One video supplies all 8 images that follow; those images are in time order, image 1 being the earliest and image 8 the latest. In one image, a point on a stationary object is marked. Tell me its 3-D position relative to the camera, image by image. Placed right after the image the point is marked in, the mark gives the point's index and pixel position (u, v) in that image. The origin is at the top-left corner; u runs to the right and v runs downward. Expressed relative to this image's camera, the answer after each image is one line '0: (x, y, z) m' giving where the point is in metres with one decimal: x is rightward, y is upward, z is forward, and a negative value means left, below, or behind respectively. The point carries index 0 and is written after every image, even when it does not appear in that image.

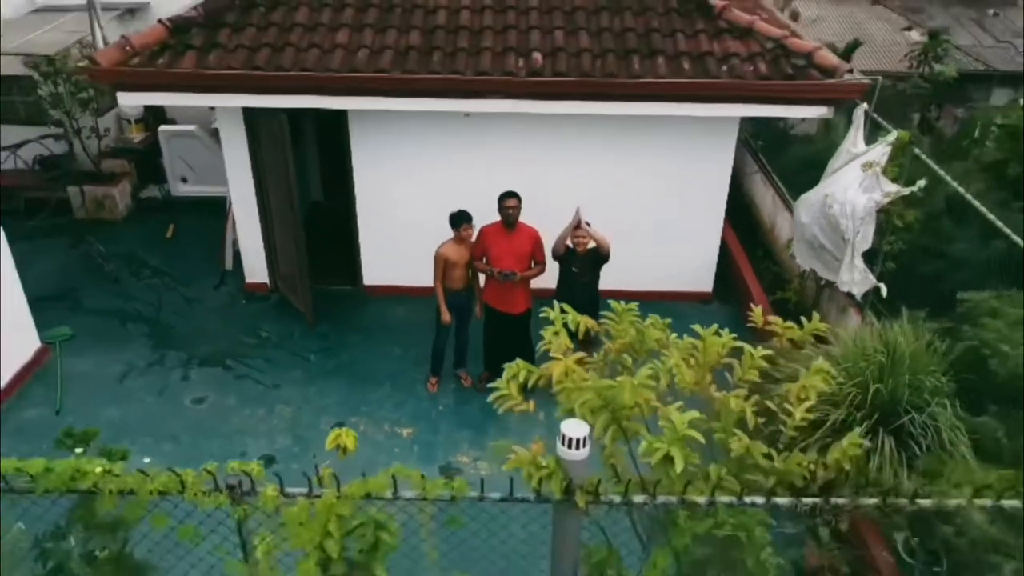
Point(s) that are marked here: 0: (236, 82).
0: (-0.7, +0.6, +2.2) m
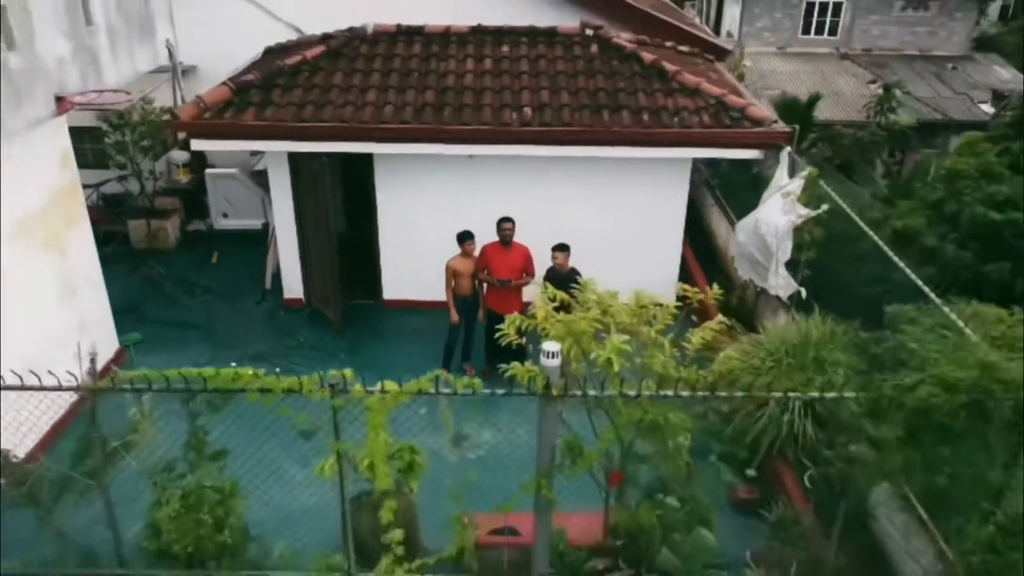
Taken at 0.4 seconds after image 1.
0: (-0.8, +0.5, +2.7) m
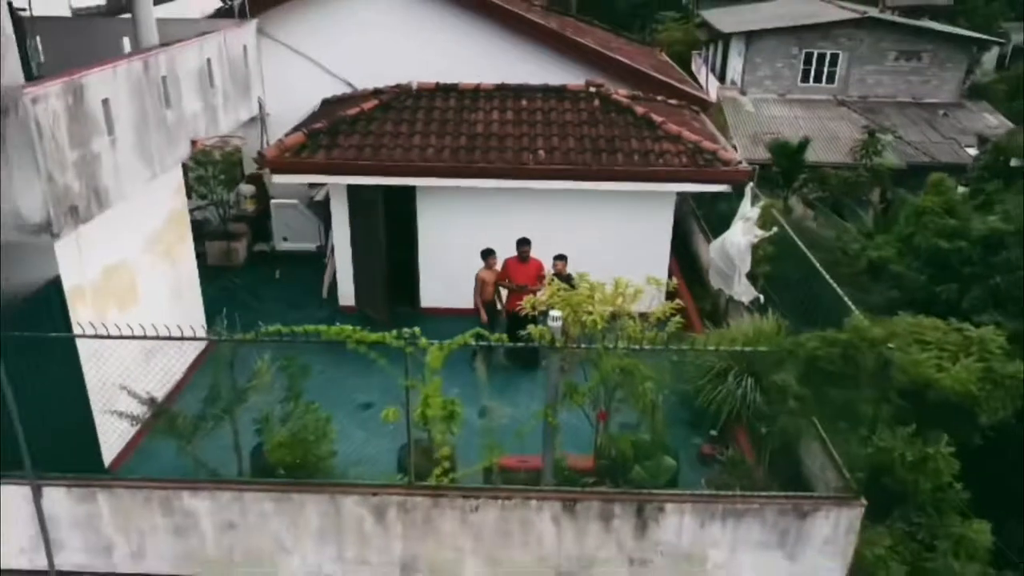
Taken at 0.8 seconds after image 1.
0: (-0.7, +0.5, +3.4) m
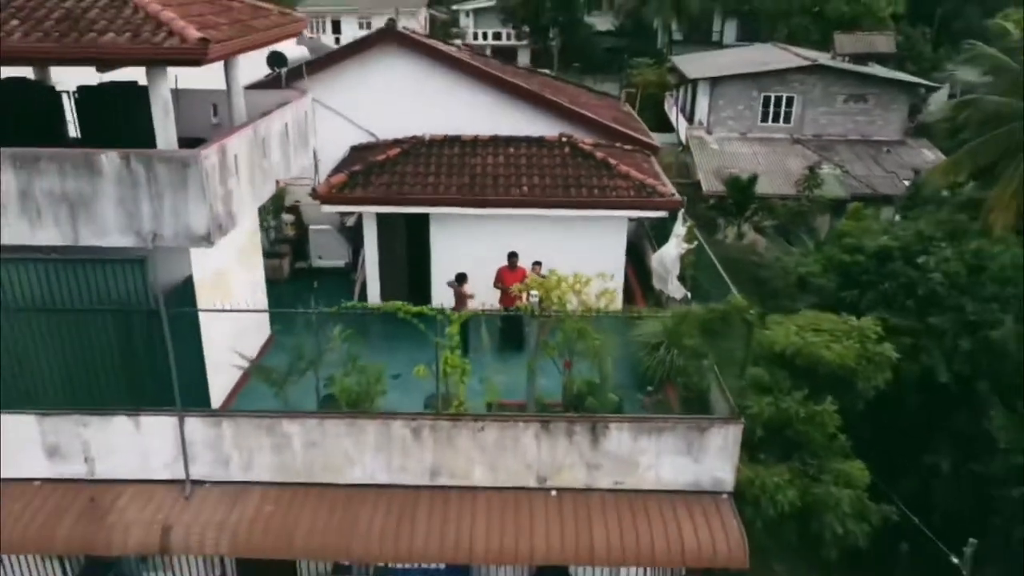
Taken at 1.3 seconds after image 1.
0: (-0.7, +0.5, +4.6) m
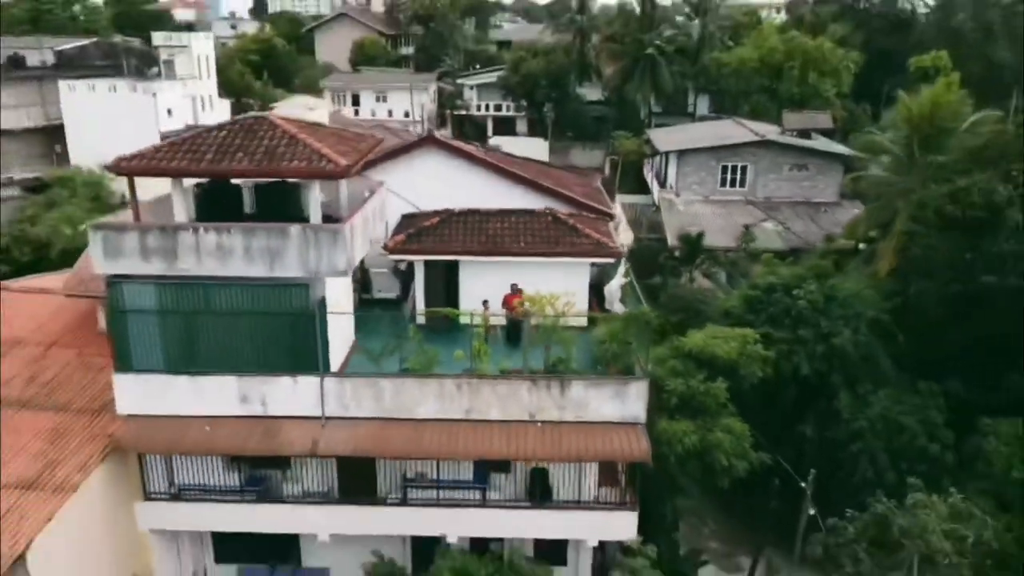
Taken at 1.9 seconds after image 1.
0: (-0.7, +0.3, +7.1) m
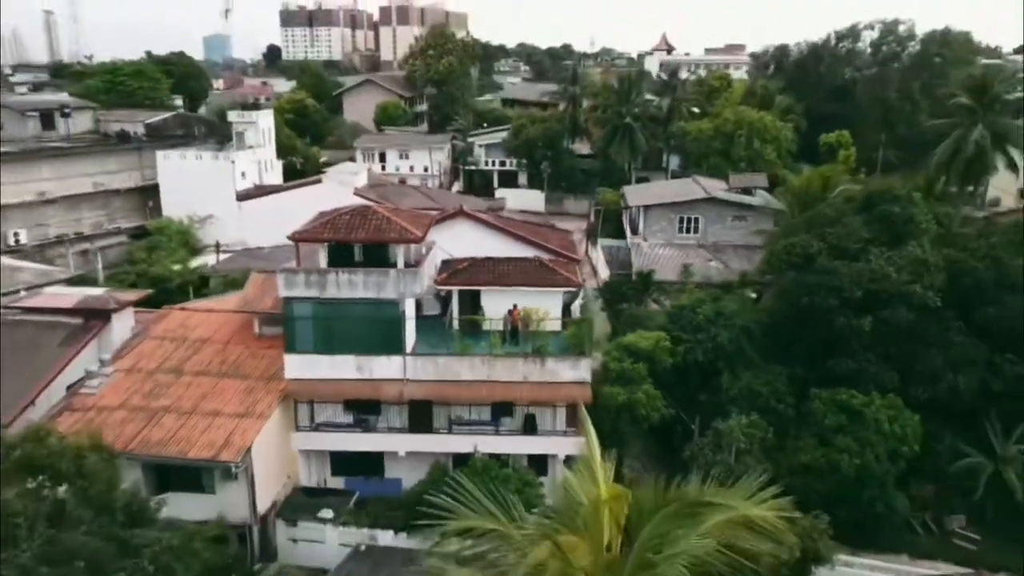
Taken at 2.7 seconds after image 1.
0: (-0.7, +0.1, +11.5) m
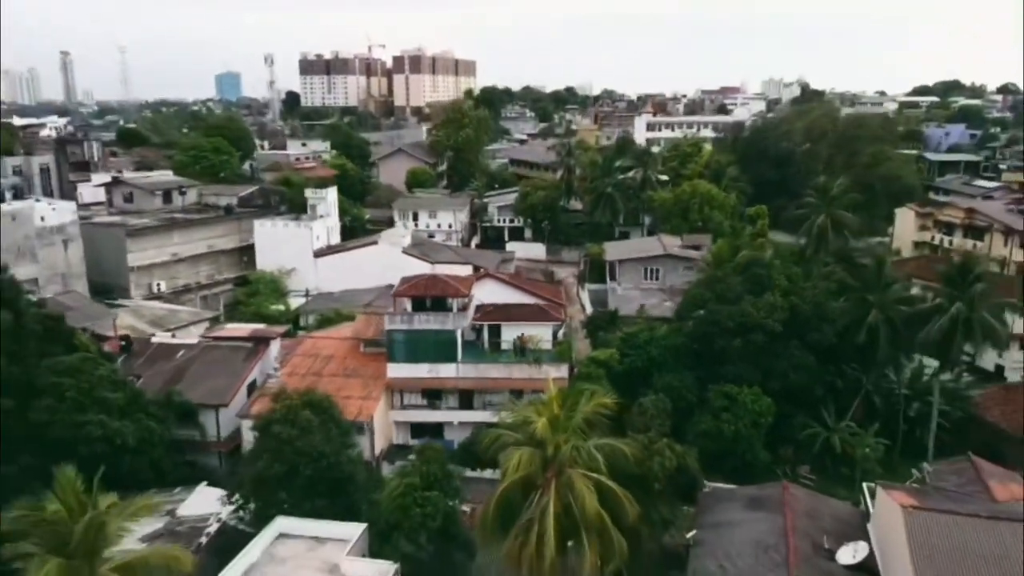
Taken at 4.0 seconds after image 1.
0: (-0.5, -0.7, +18.5) m
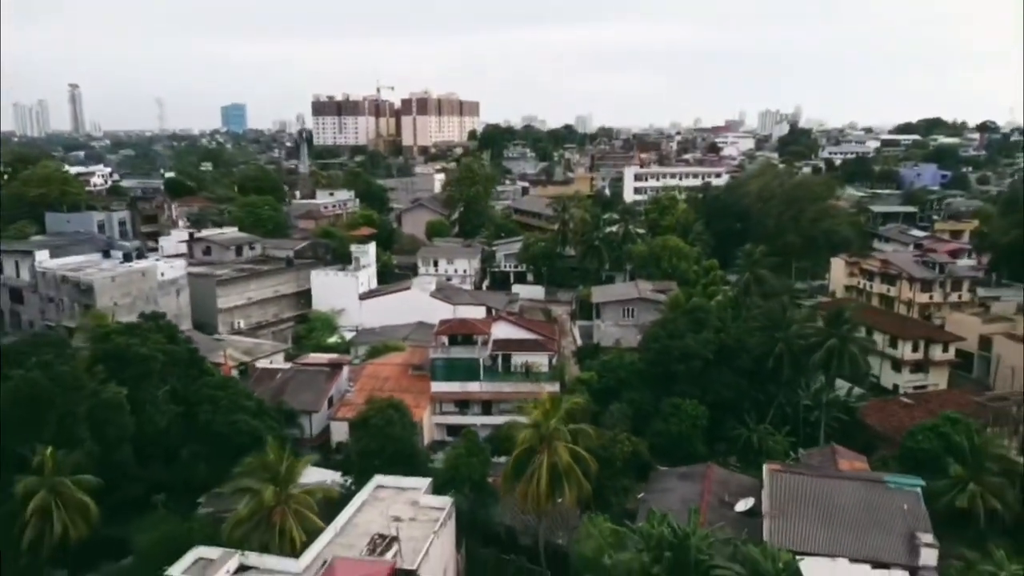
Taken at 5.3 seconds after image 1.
0: (-0.3, -2.0, +25.6) m
